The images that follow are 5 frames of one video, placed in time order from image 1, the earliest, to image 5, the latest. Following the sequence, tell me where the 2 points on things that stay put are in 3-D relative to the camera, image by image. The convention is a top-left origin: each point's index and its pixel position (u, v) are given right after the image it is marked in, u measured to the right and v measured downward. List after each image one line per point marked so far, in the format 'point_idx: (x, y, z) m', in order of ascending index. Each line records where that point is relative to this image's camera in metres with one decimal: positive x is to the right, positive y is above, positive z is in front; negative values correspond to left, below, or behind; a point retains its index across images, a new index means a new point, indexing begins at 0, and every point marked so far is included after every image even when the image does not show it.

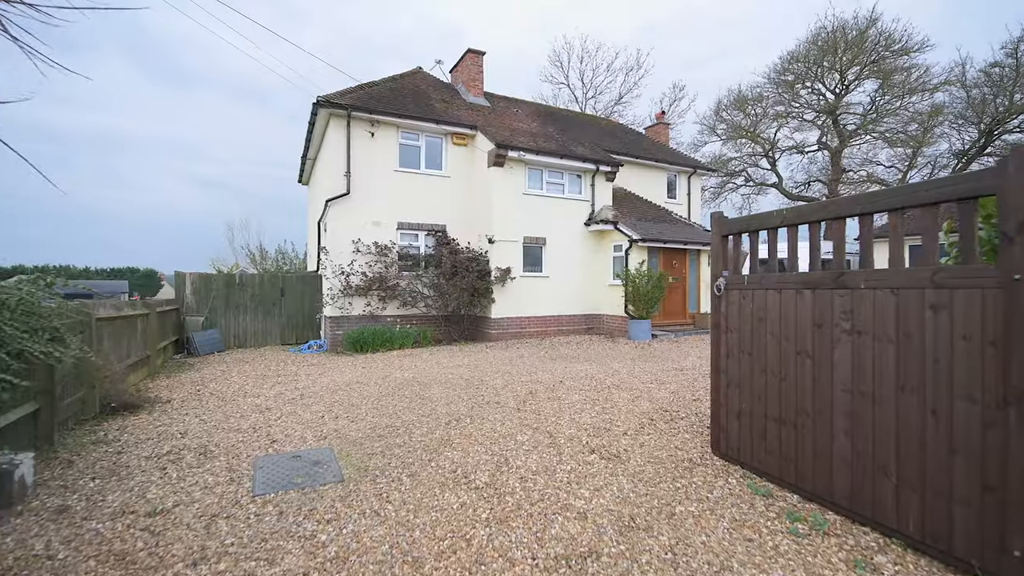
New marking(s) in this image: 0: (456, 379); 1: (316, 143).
0: (-1.0, -1.6, +8.0) m
1: (-5.9, +4.4, +14.0) m
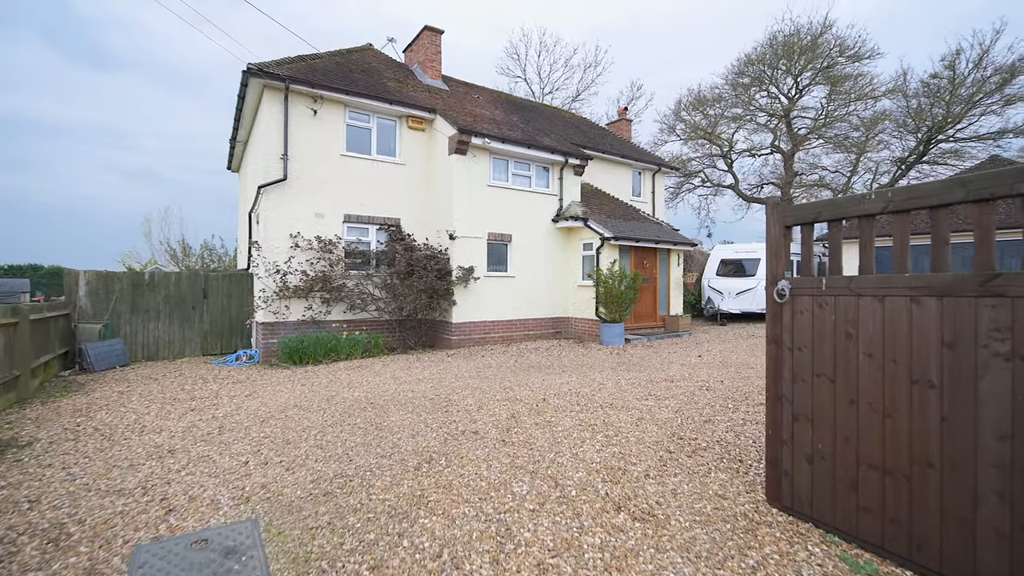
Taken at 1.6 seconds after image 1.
0: (-1.4, -1.6, +6.7) m
1: (-6.9, +4.4, +12.1) m
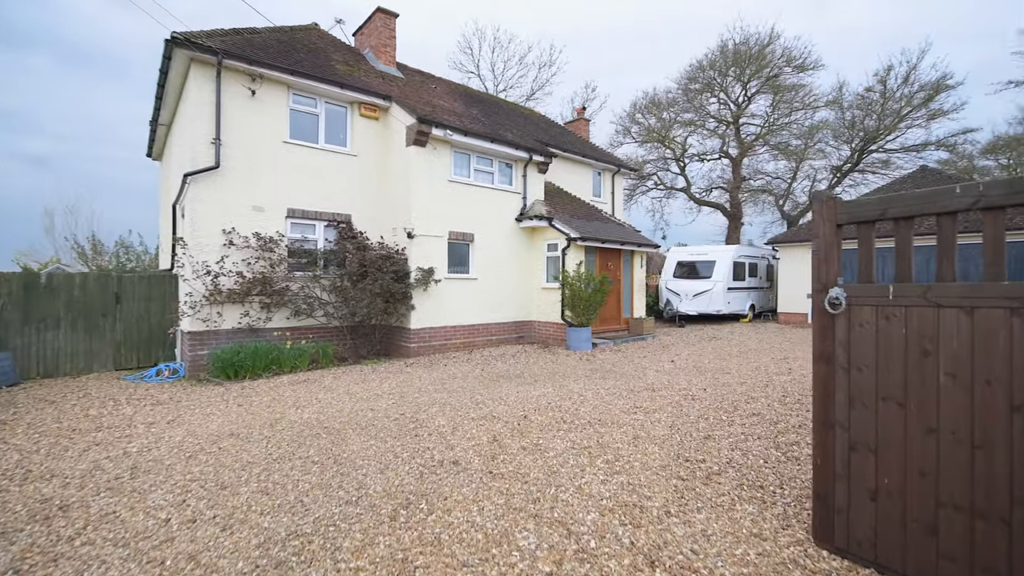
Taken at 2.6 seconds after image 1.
0: (-1.7, -1.7, +5.8) m
1: (-7.8, +4.3, +10.6) m
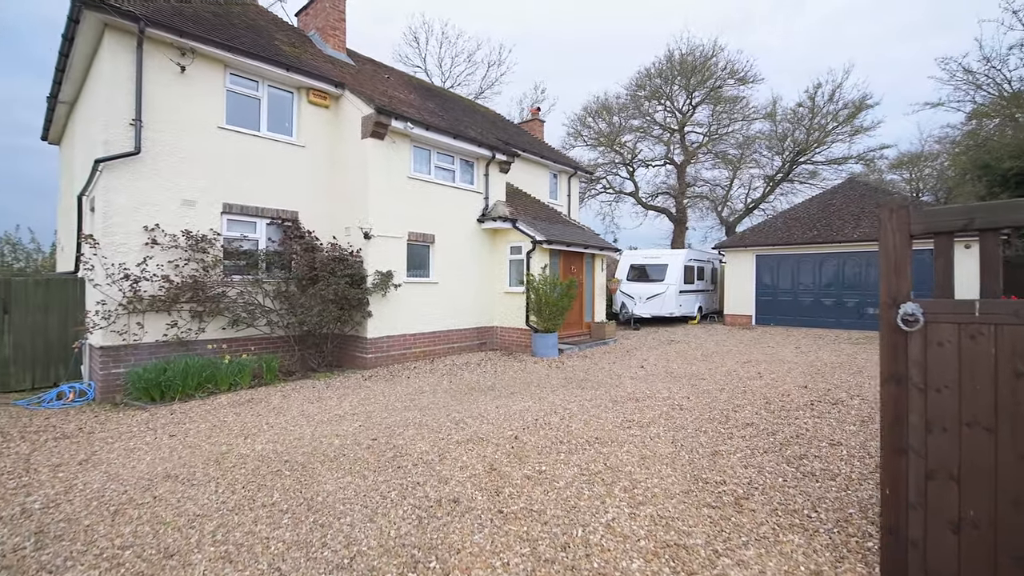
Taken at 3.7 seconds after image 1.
0: (-1.8, -1.8, +5.1) m
1: (-8.5, +4.2, +9.0) m
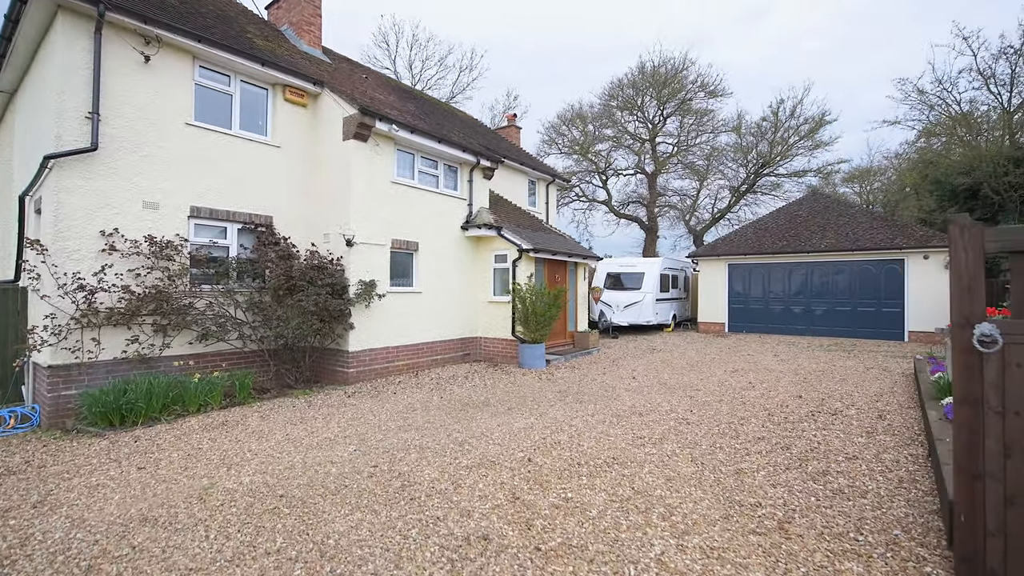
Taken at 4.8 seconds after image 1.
0: (-1.6, -1.9, +4.6) m
1: (-8.6, +4.0, +8.1) m
